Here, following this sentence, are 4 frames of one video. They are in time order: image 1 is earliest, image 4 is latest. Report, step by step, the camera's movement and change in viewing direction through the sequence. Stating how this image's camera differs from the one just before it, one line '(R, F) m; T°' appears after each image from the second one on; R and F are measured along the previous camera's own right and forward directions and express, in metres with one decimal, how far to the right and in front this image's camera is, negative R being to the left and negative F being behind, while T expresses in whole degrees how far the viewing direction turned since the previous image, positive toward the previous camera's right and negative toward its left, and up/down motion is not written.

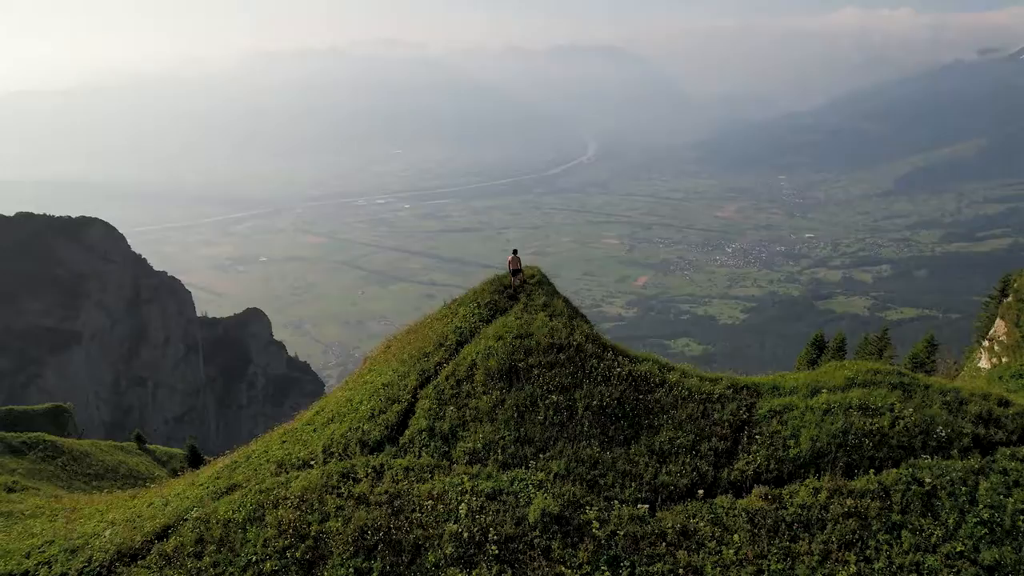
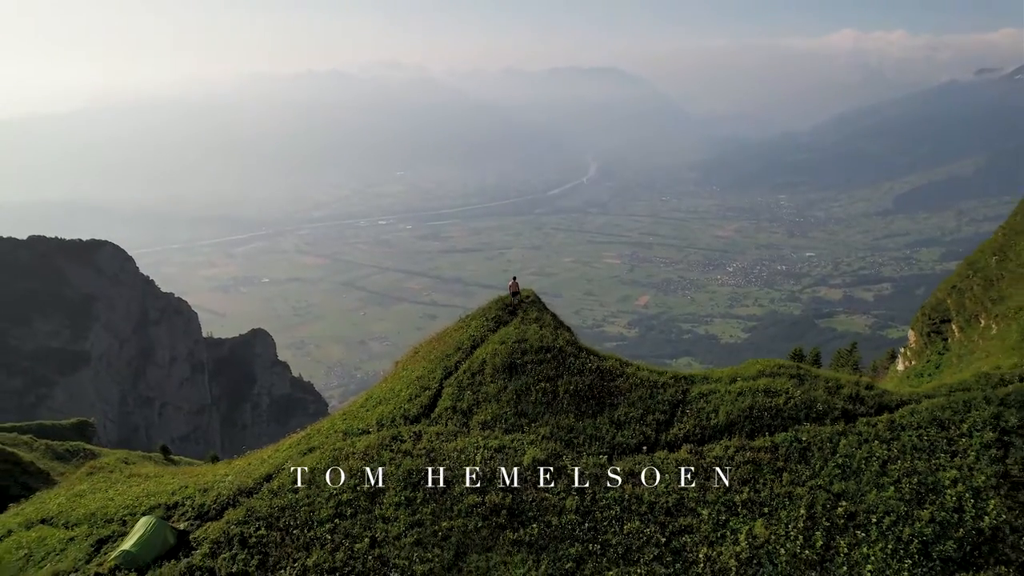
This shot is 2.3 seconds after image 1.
(0.0, -2.9) m; 0°
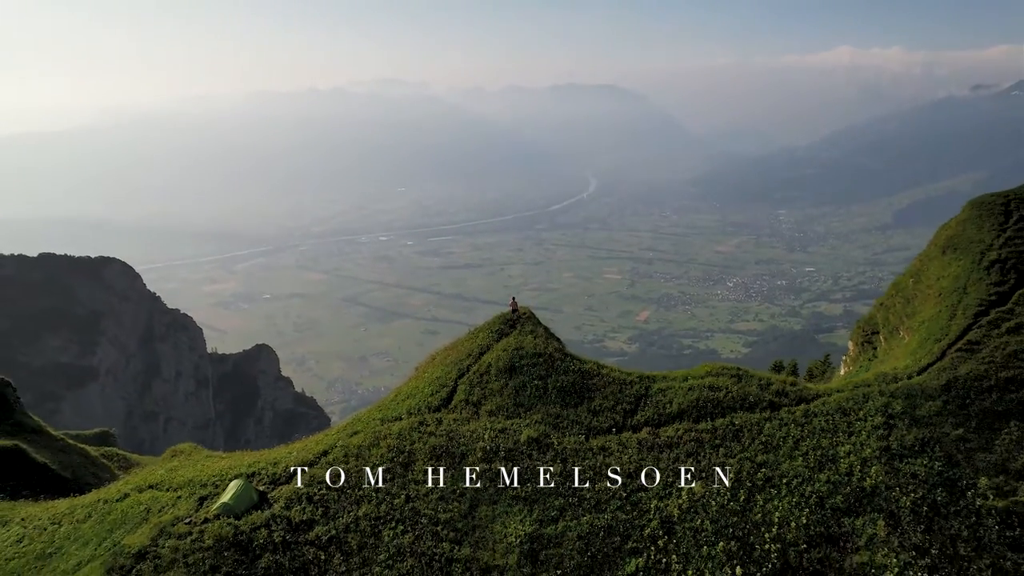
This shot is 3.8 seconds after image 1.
(0.0, -2.8) m; 0°
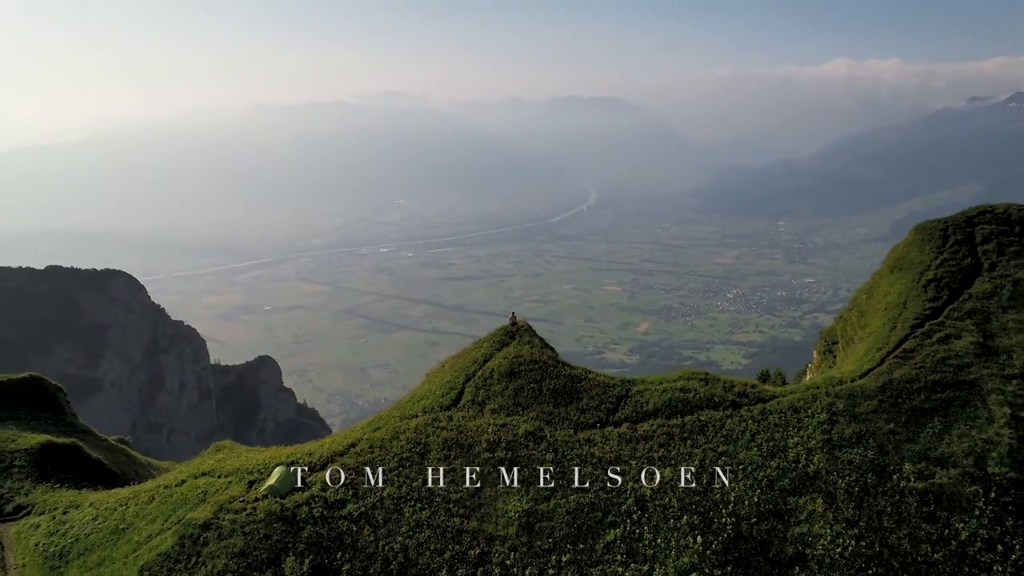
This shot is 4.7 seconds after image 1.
(0.0, -2.1) m; 0°
